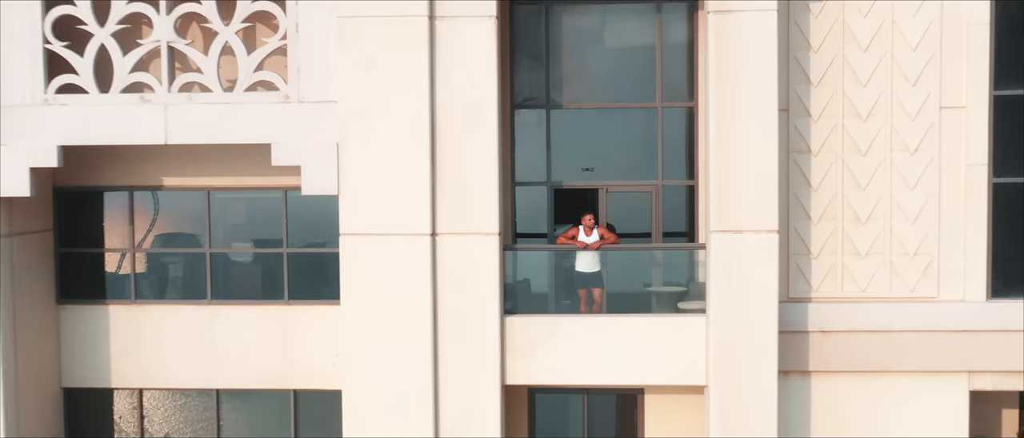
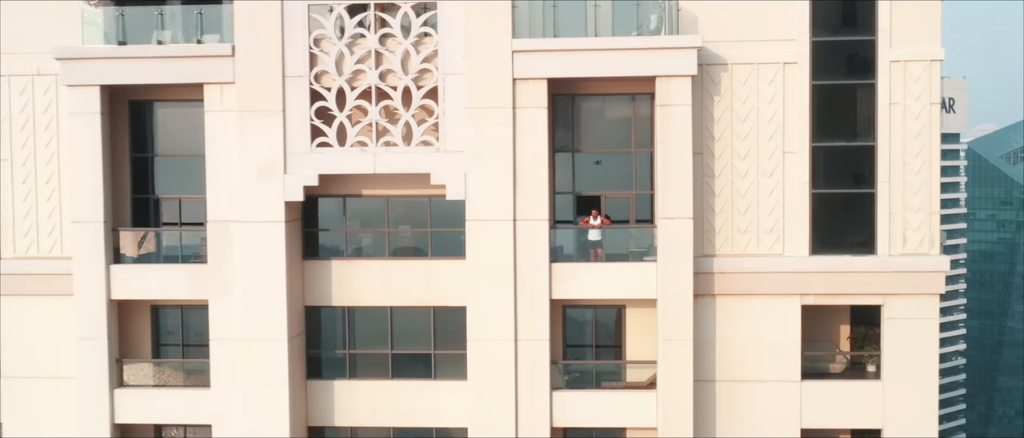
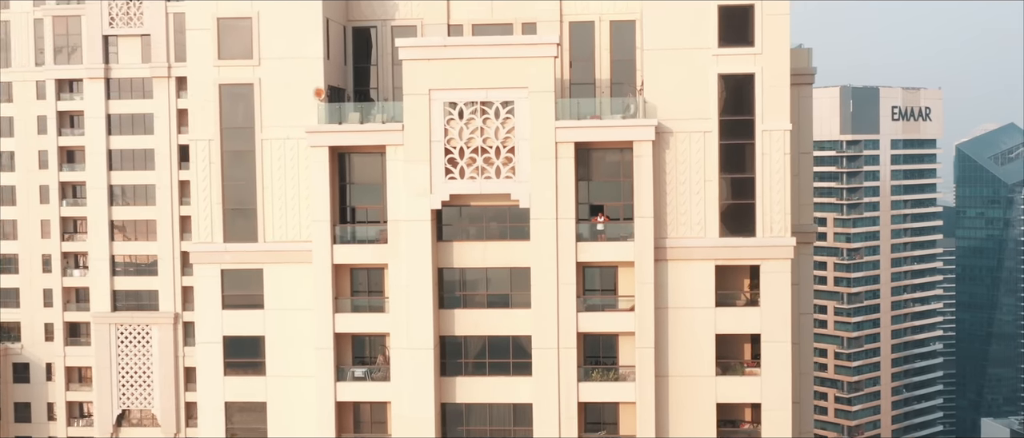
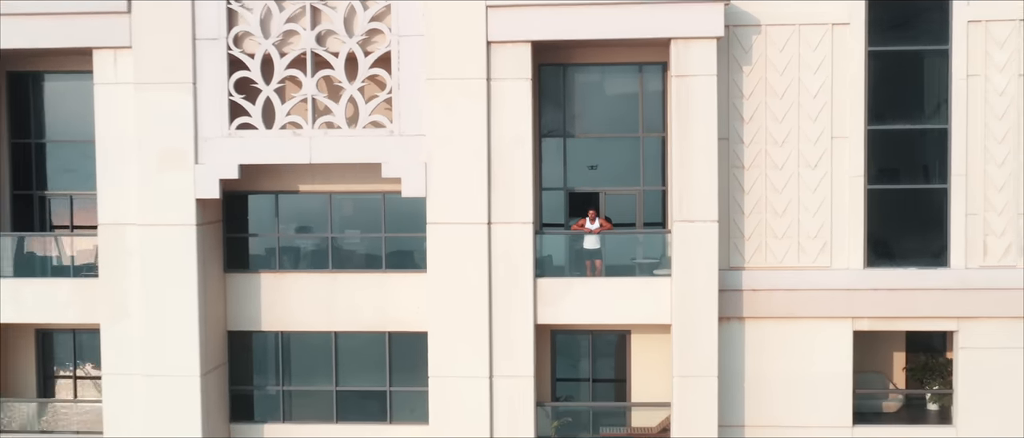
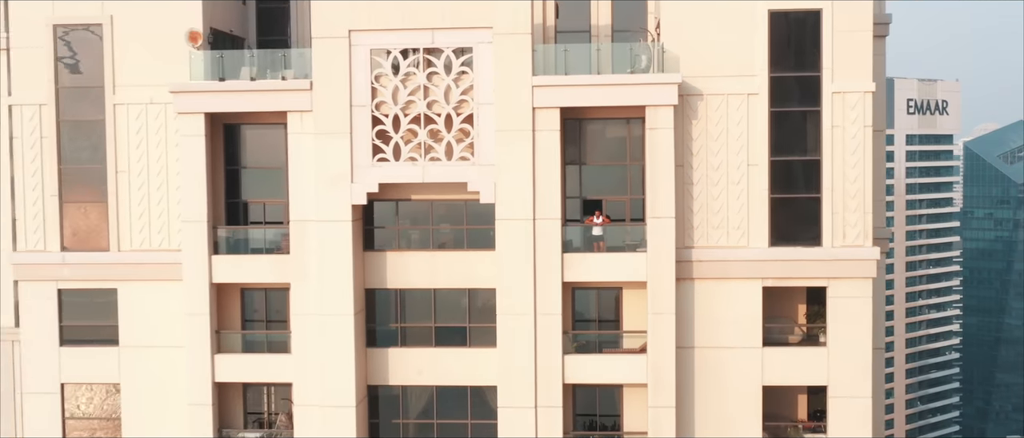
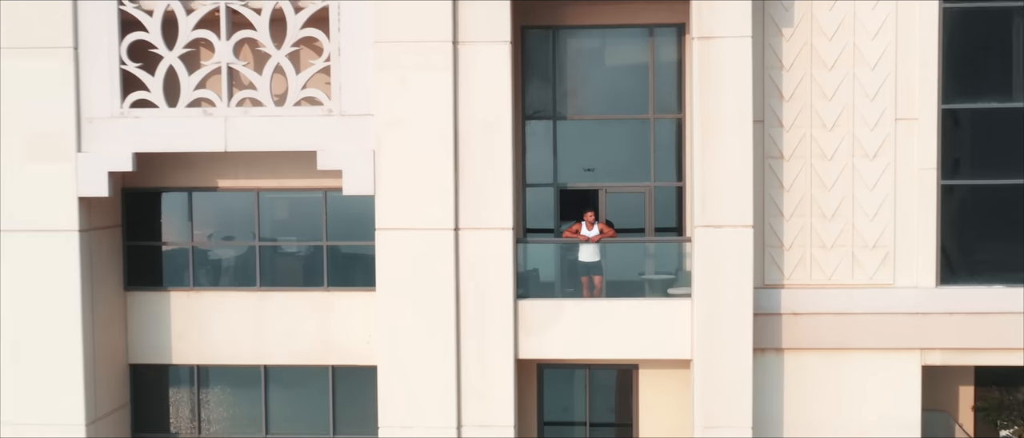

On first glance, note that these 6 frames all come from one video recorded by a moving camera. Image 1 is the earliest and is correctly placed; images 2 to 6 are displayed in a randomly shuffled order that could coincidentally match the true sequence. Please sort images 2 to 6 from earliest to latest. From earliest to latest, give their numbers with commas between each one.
6, 4, 2, 5, 3
